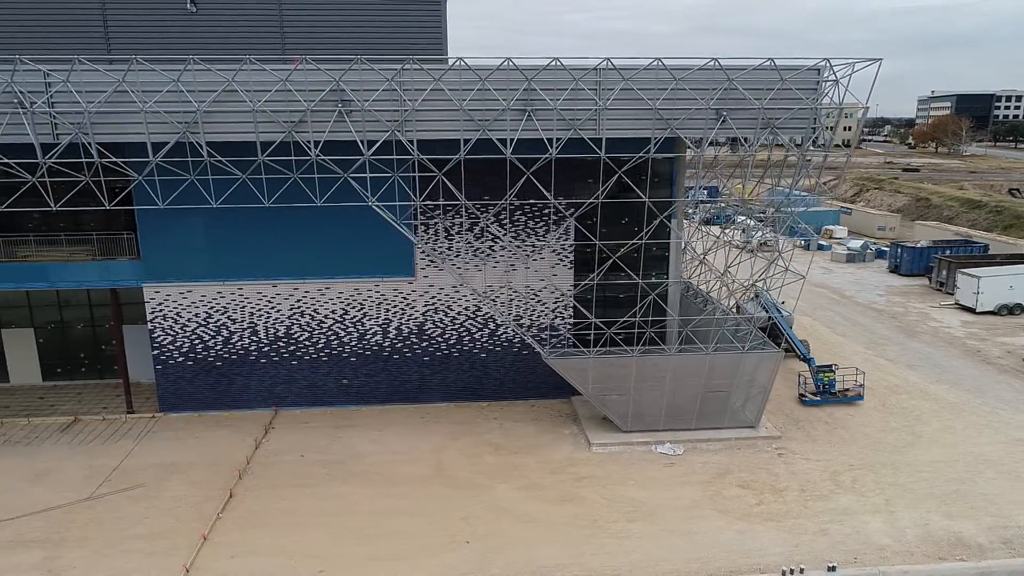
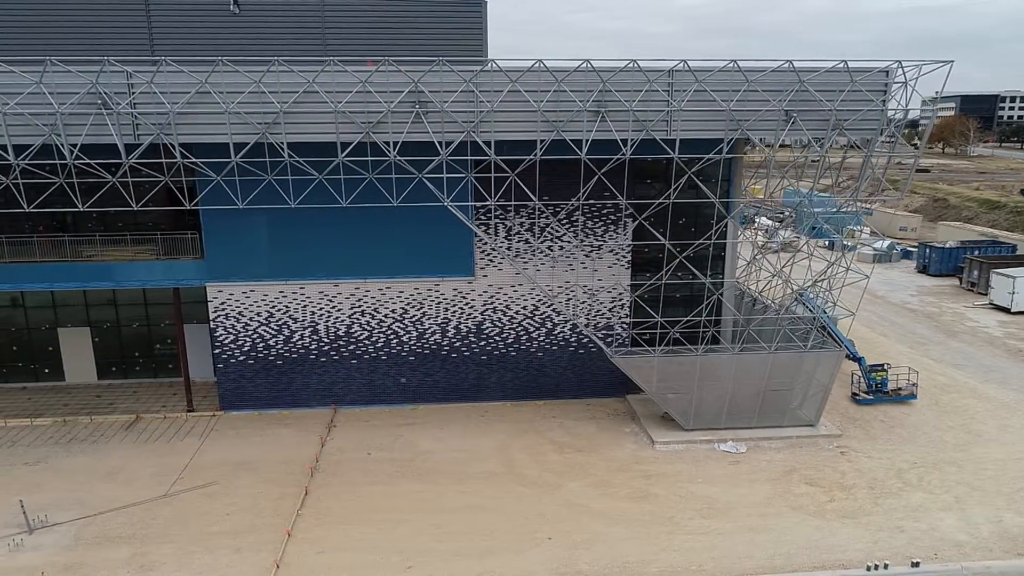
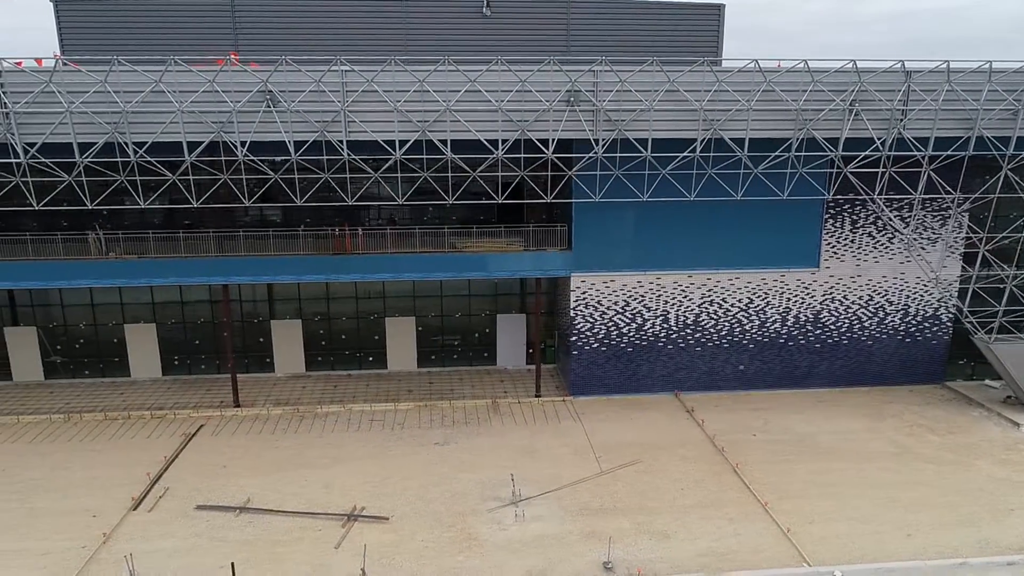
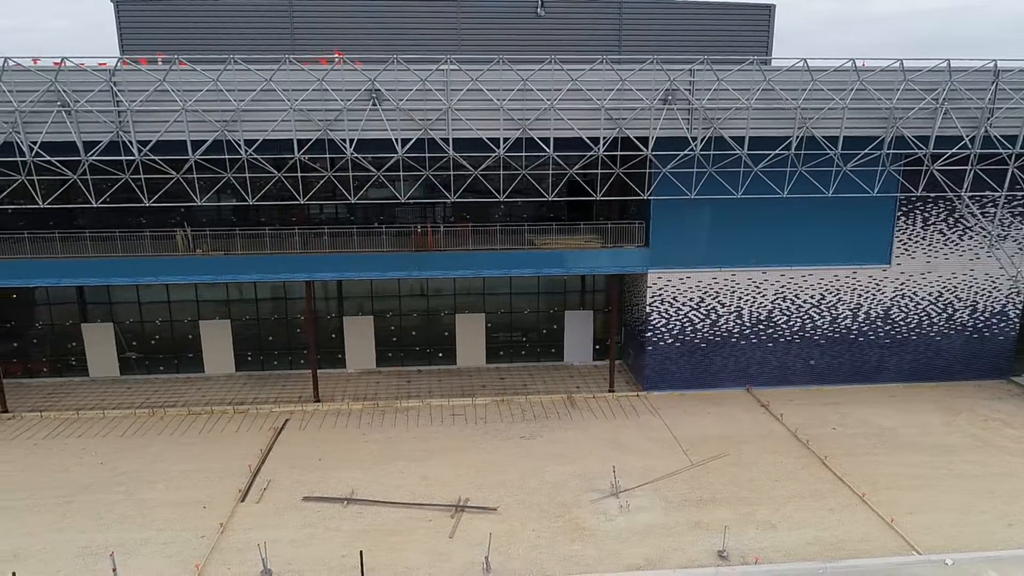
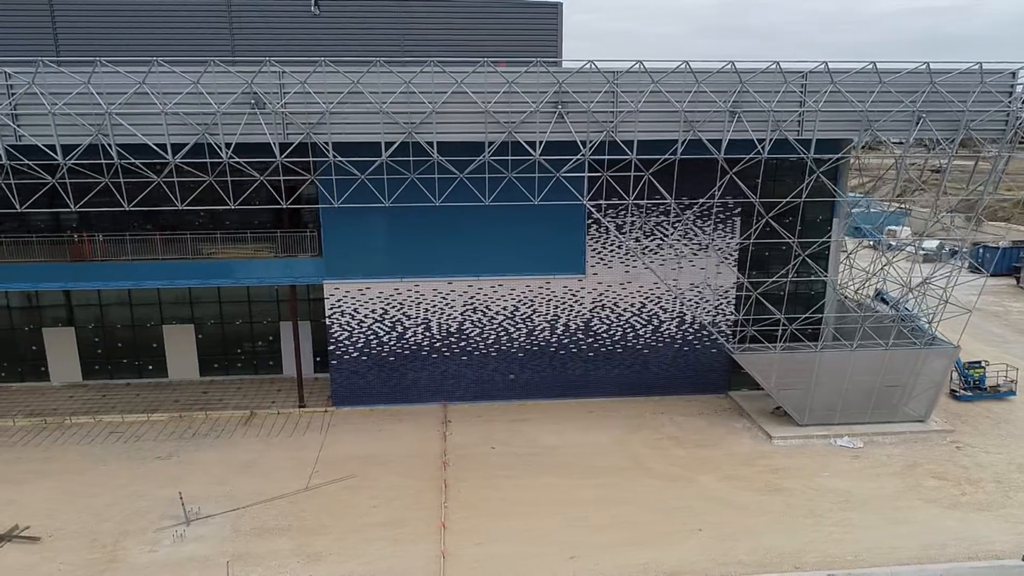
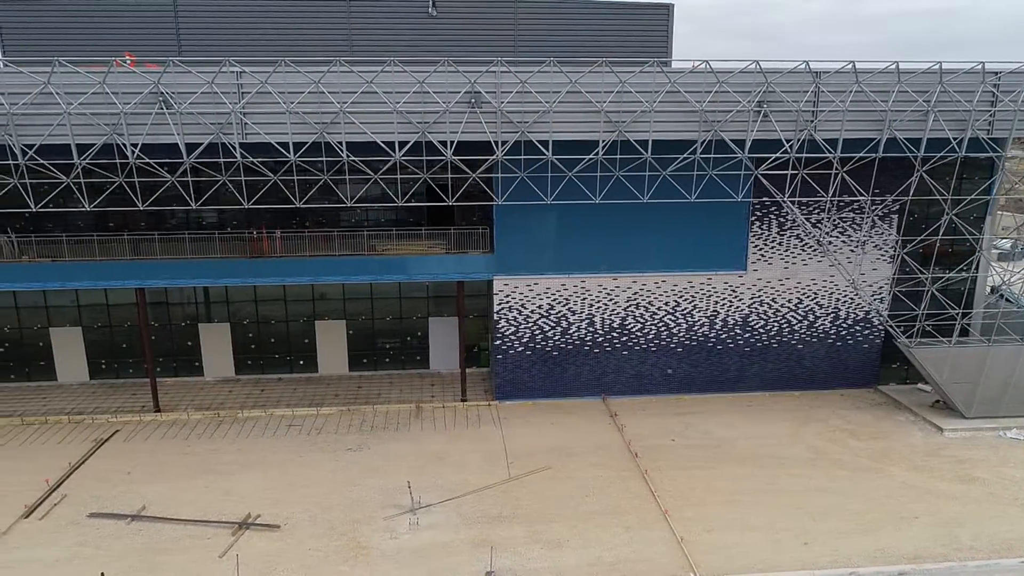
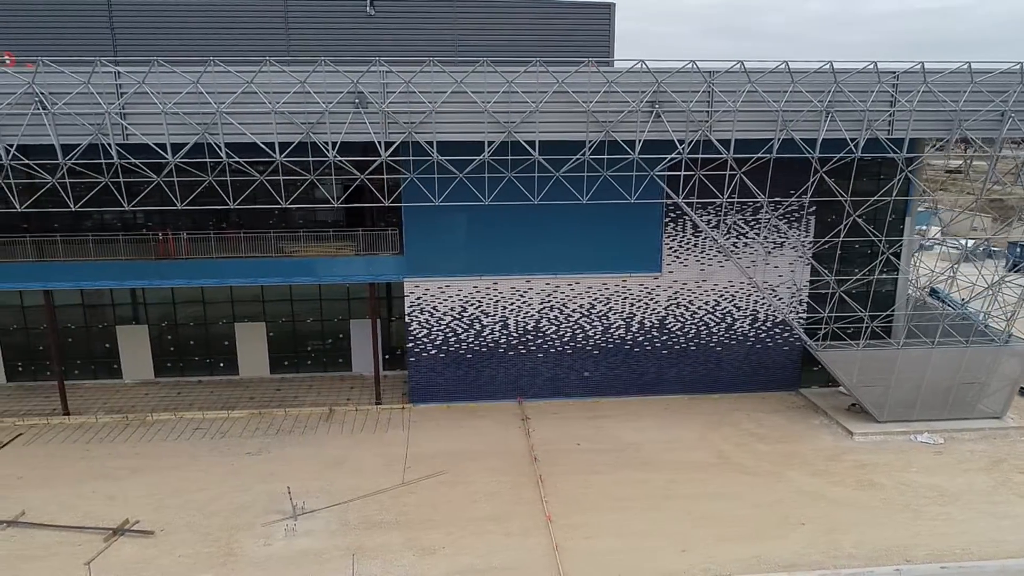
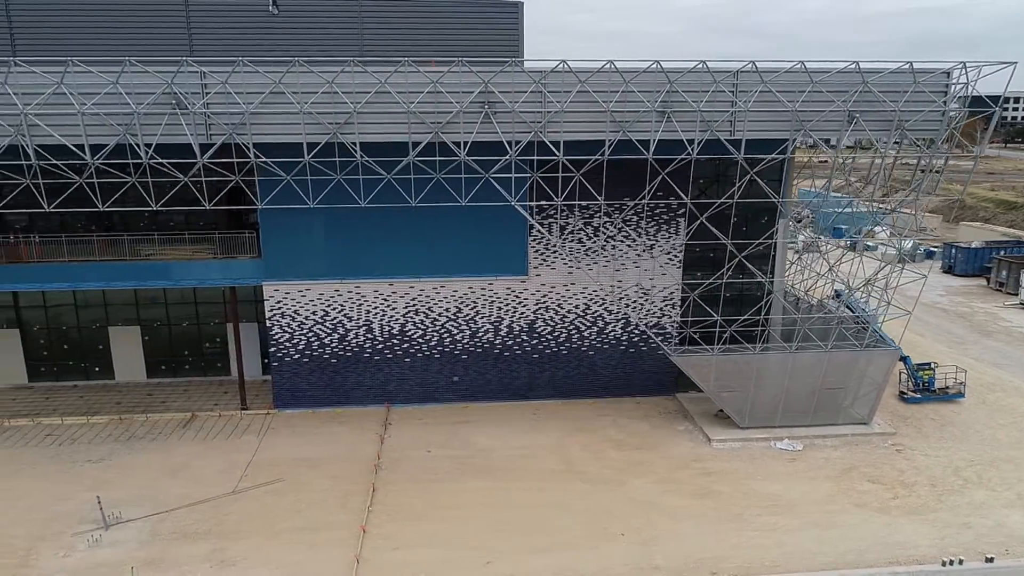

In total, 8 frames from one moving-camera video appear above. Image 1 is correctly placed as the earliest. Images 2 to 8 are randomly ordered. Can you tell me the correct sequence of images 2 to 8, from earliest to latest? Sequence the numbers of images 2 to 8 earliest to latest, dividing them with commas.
2, 8, 5, 7, 6, 3, 4
